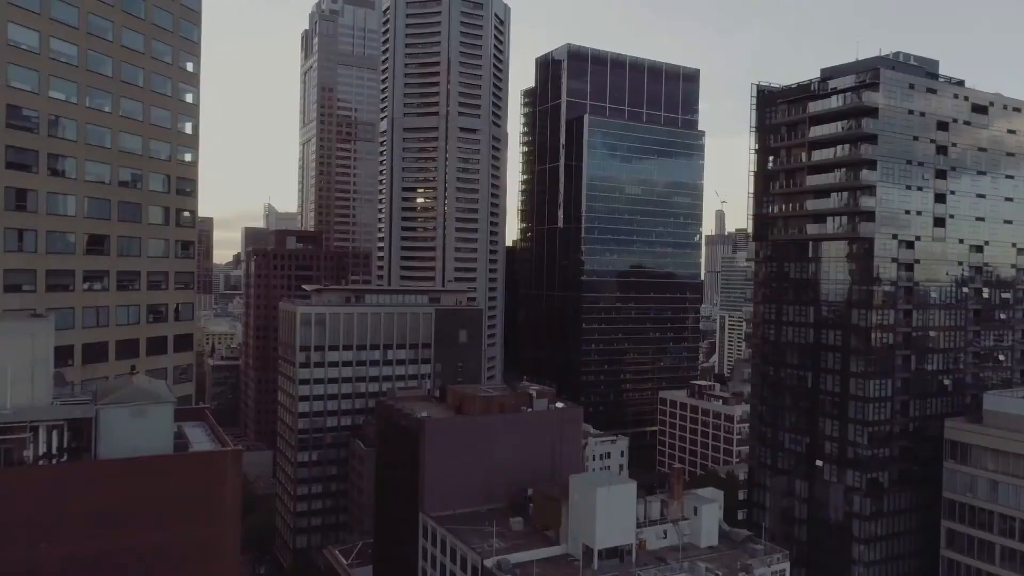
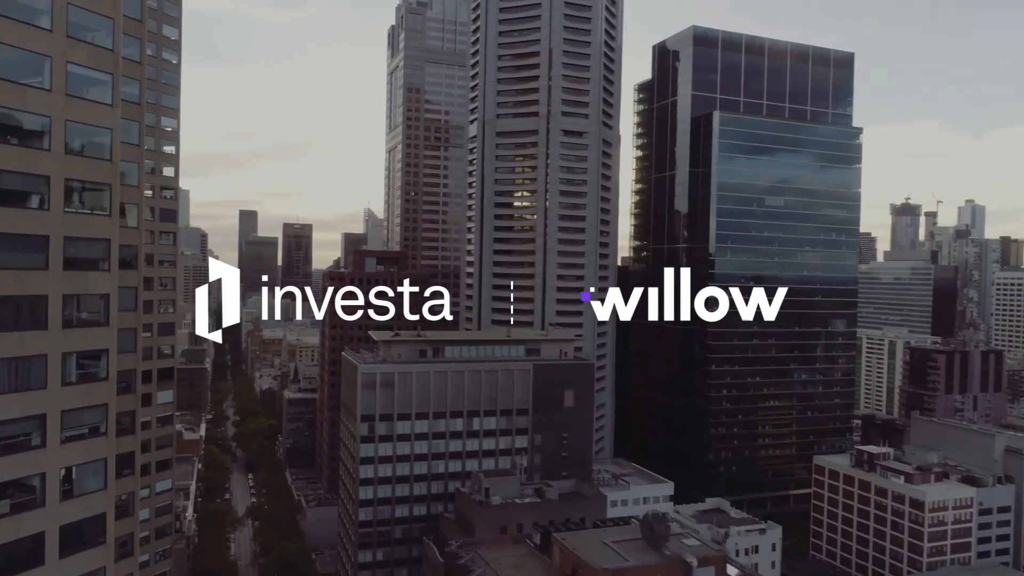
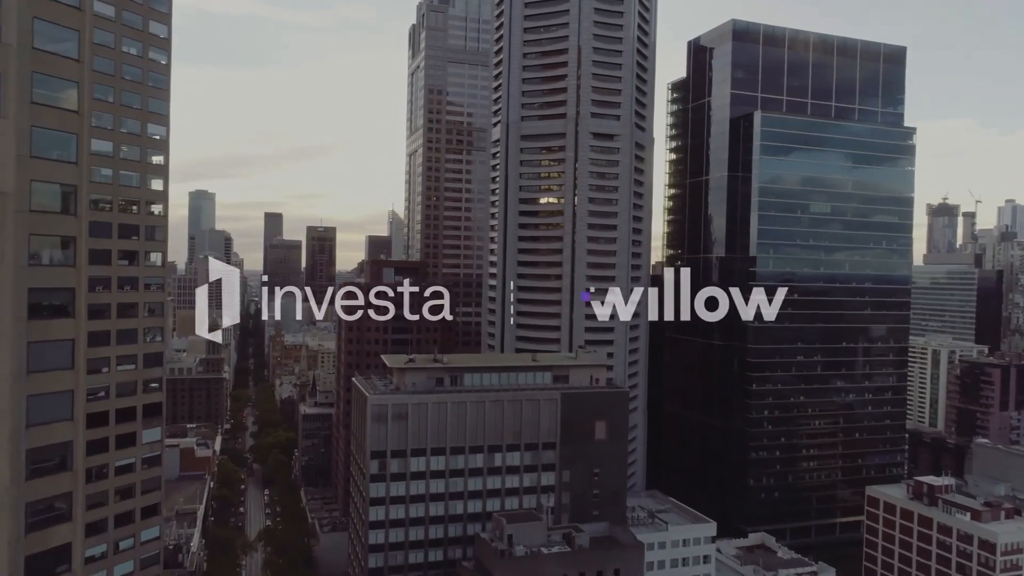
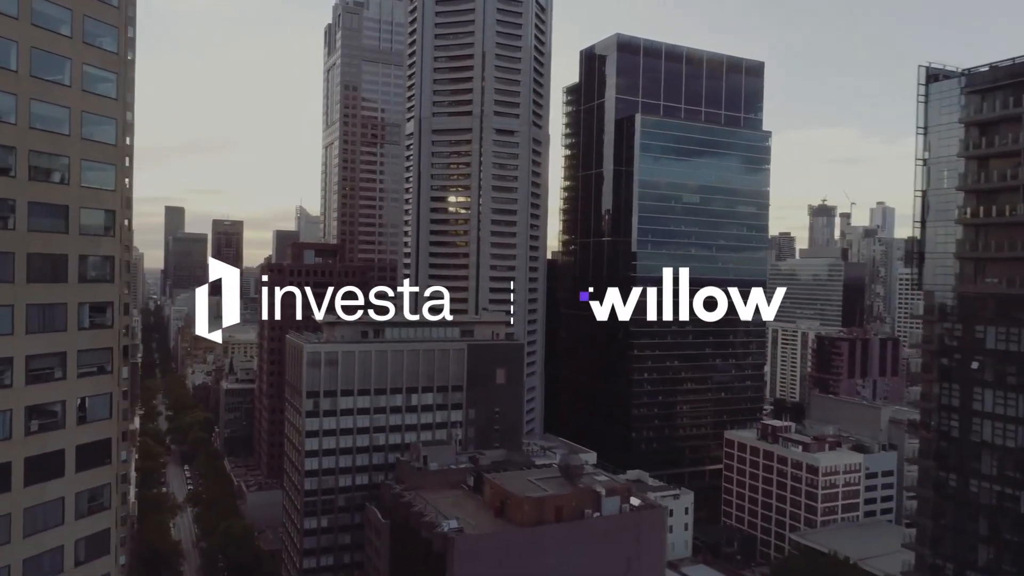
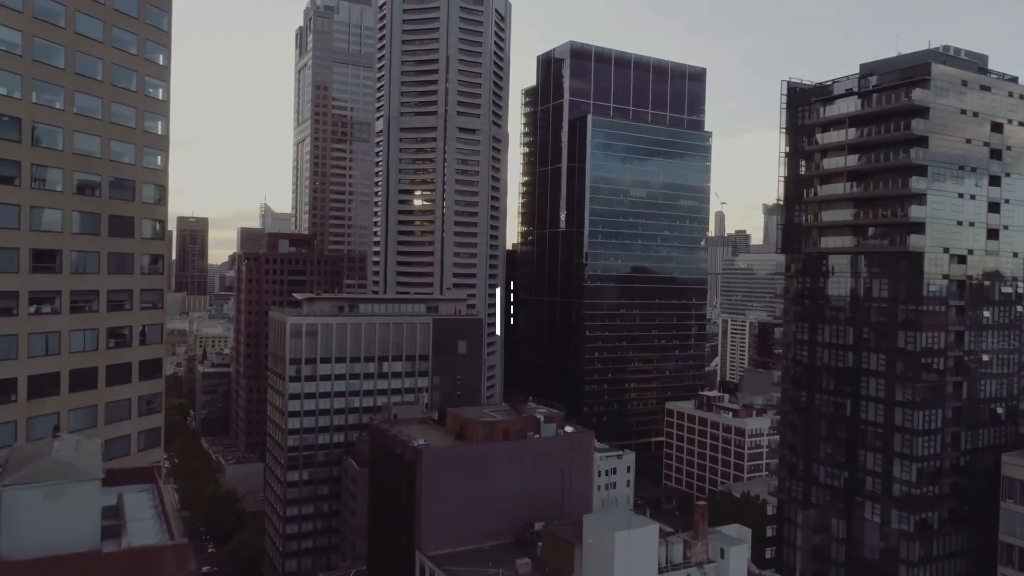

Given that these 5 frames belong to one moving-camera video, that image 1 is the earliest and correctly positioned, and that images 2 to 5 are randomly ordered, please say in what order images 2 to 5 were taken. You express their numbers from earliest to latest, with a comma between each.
5, 4, 2, 3
